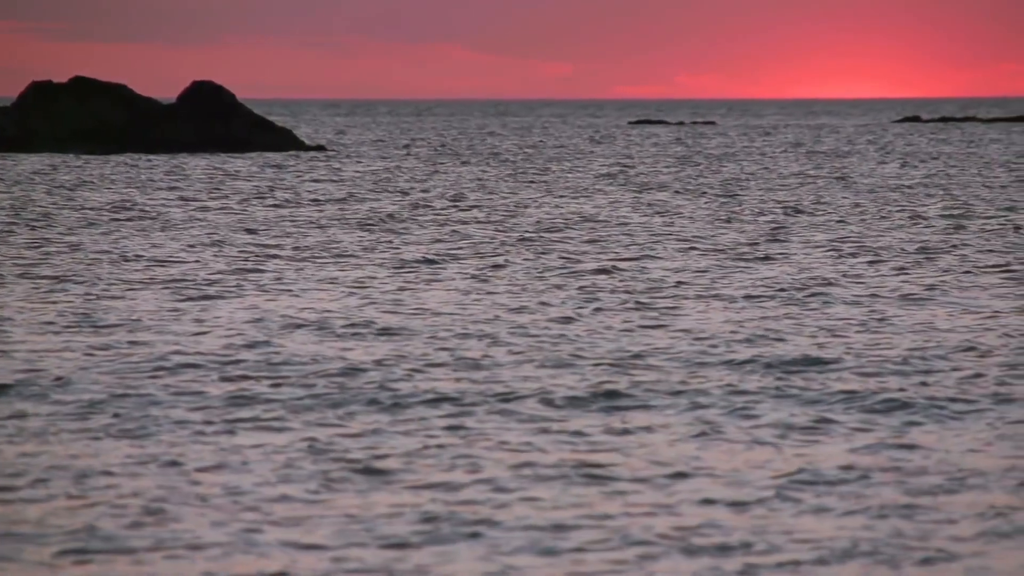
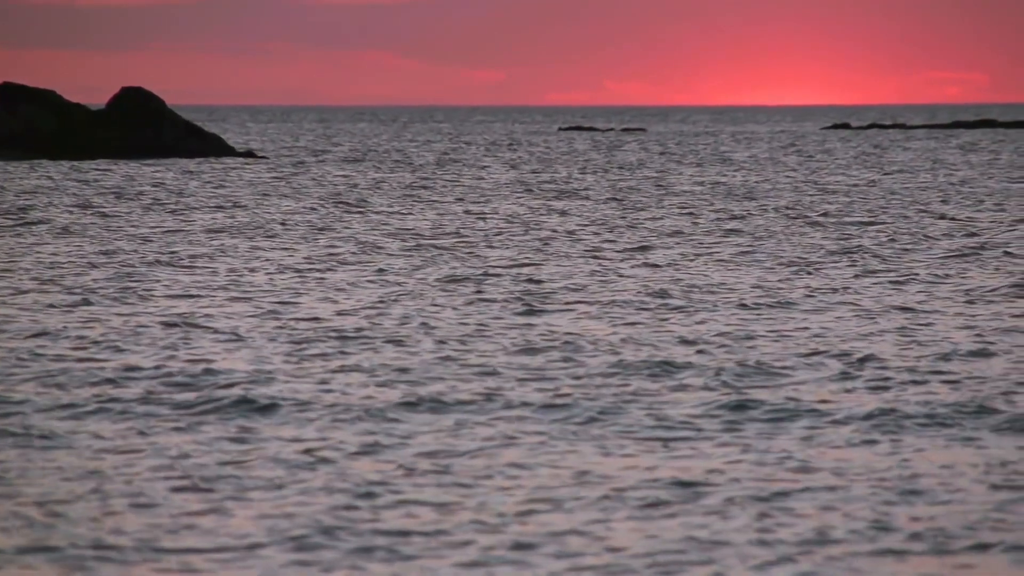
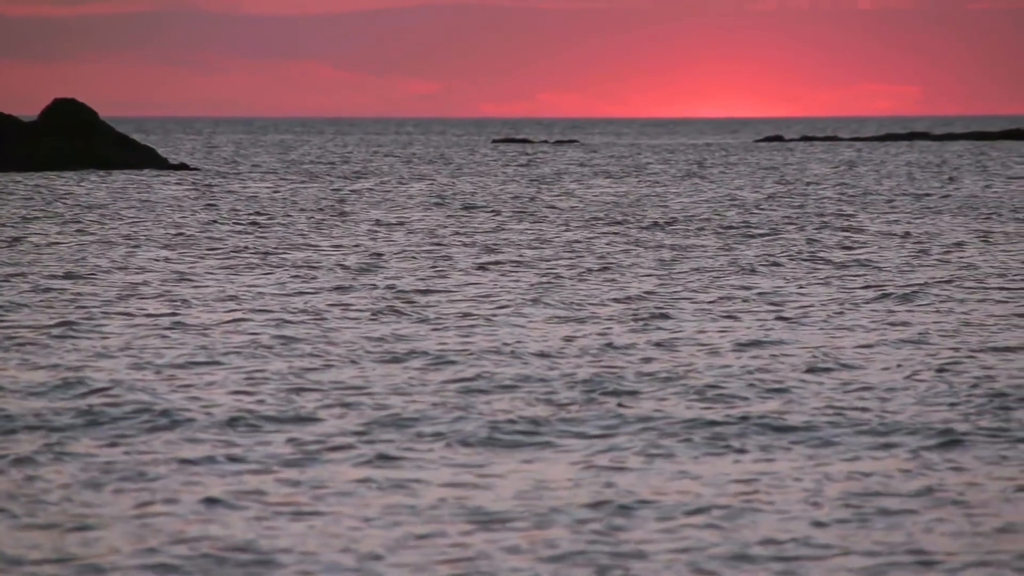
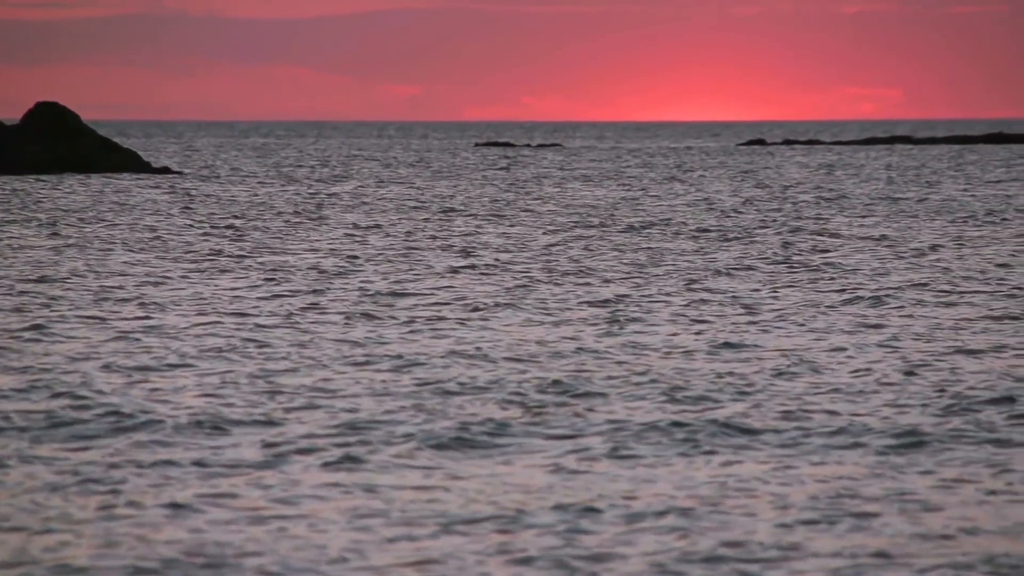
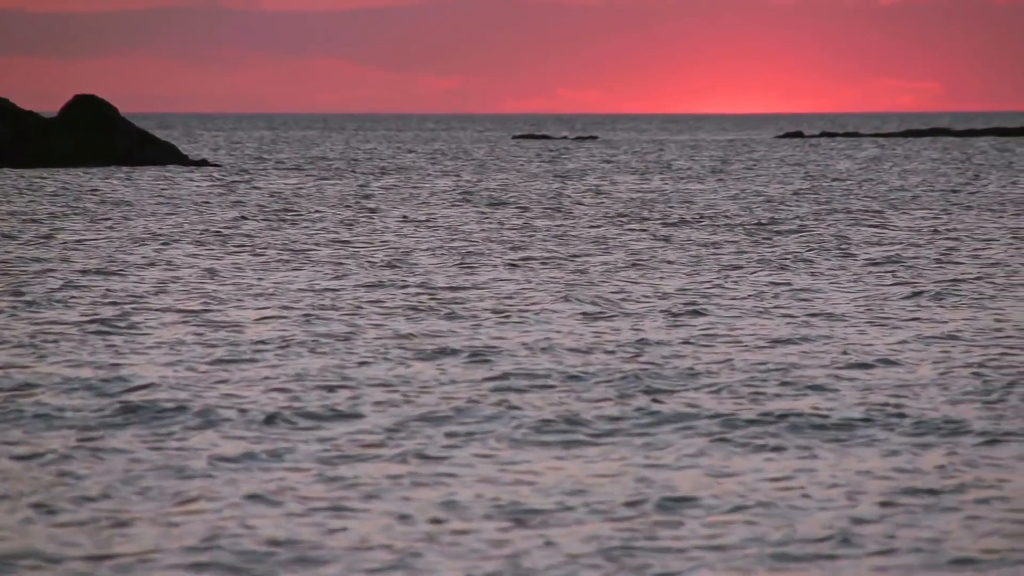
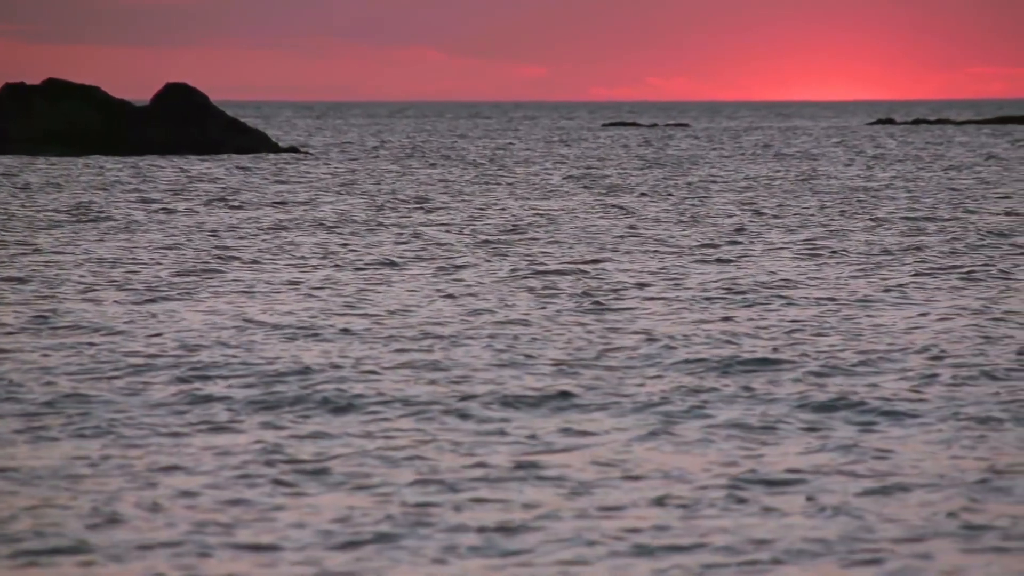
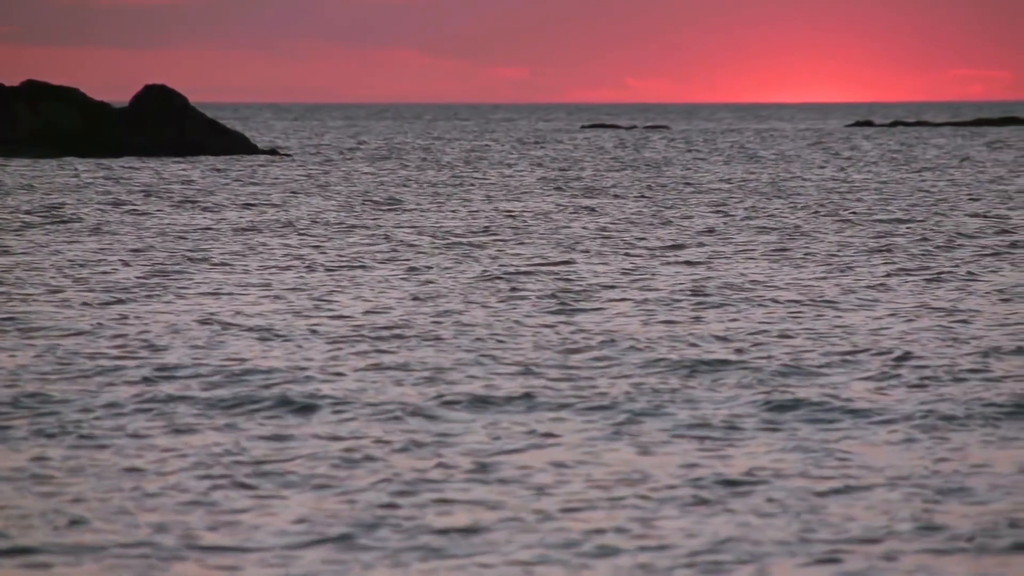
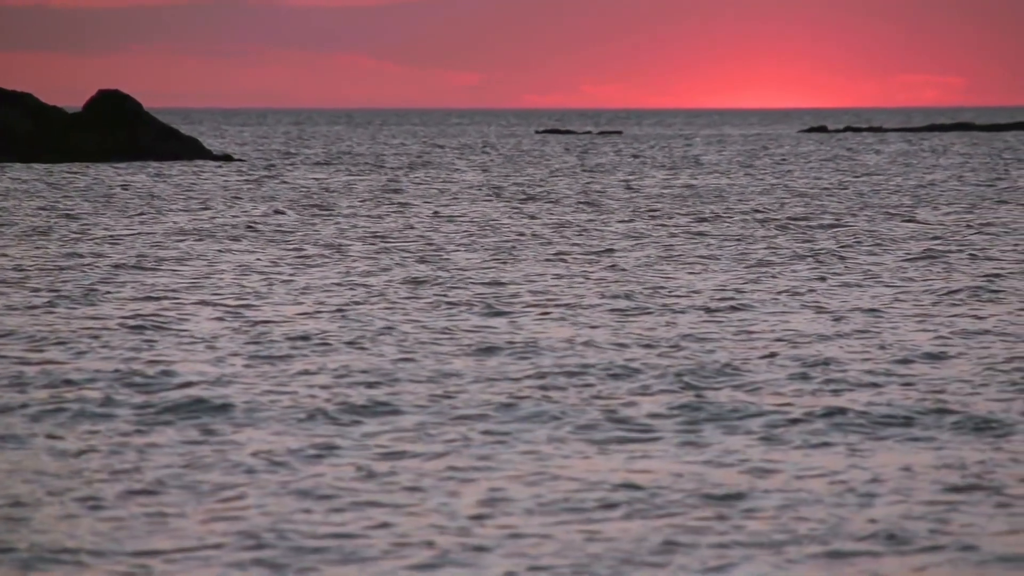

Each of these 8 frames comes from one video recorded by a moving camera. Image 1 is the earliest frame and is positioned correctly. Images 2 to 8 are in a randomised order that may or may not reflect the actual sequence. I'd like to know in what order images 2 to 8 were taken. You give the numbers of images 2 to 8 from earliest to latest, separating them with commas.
6, 7, 2, 8, 5, 3, 4
